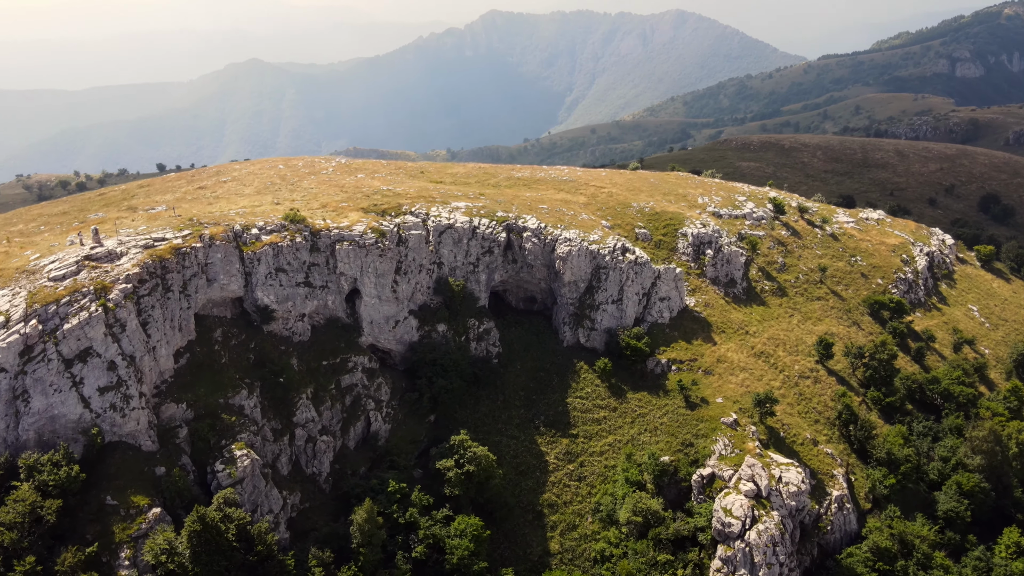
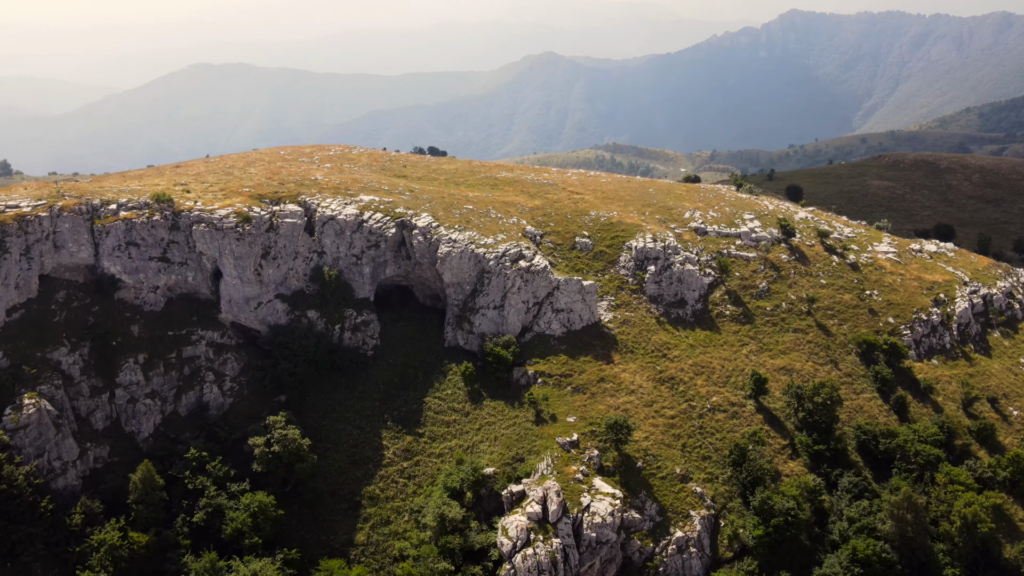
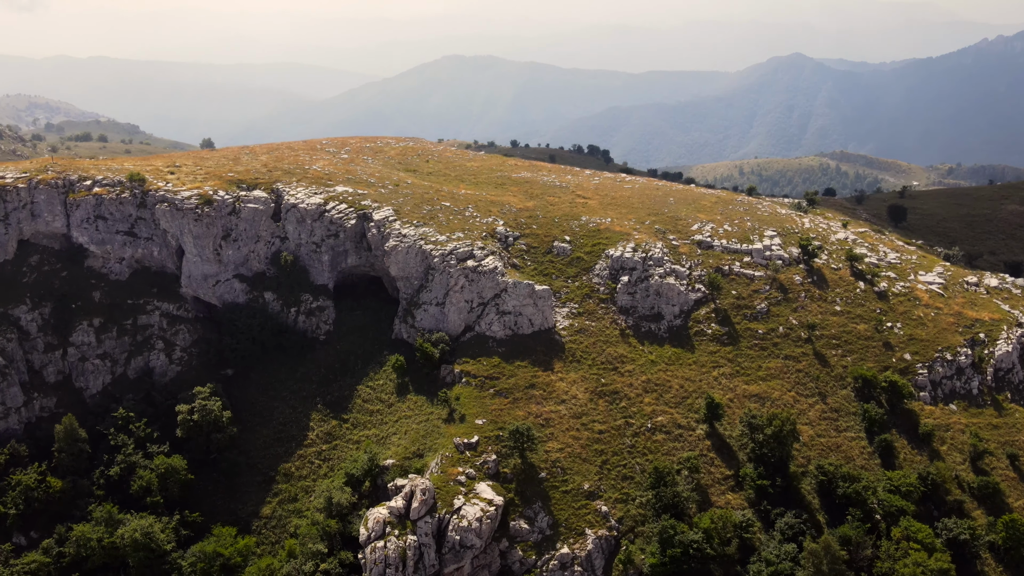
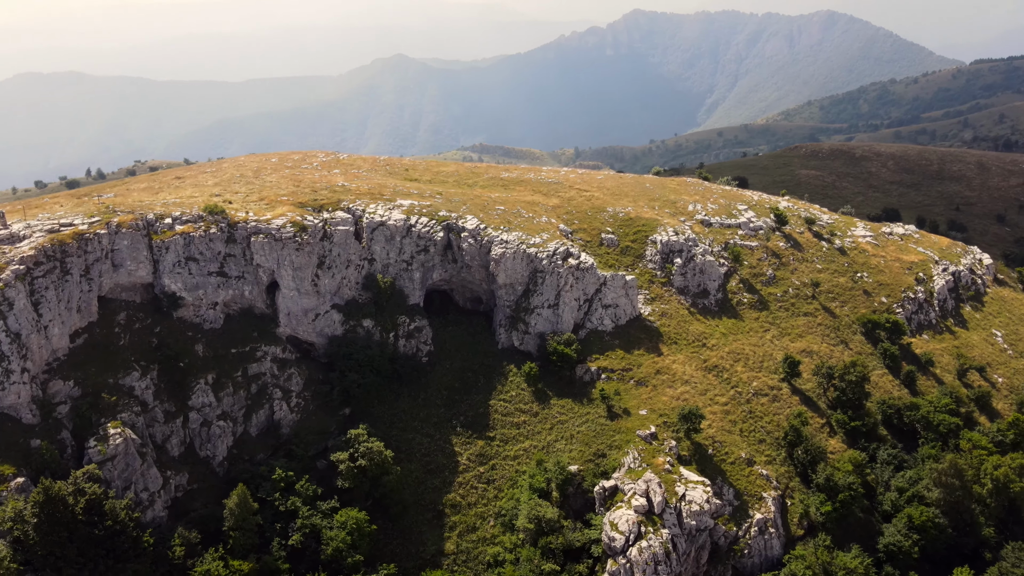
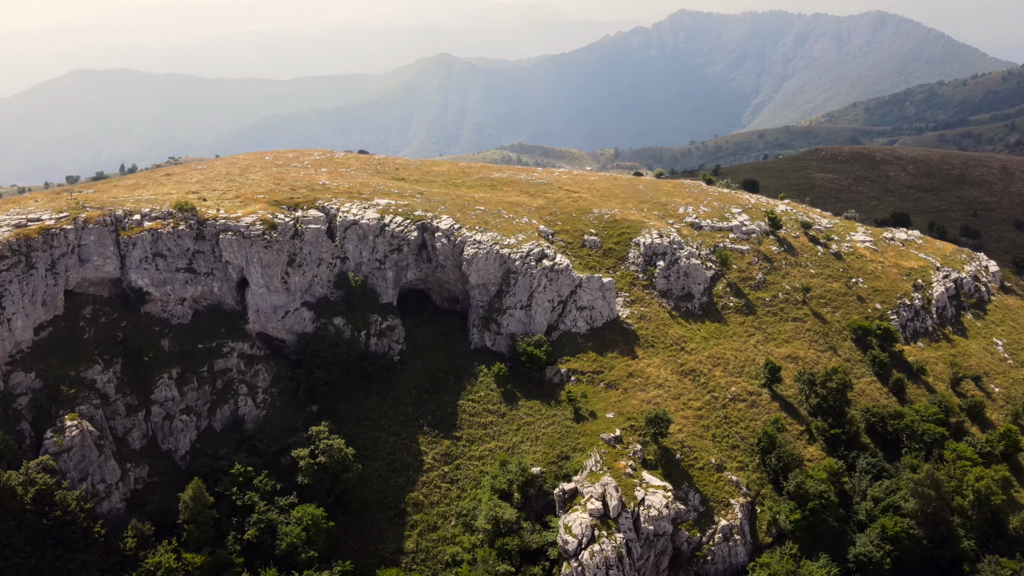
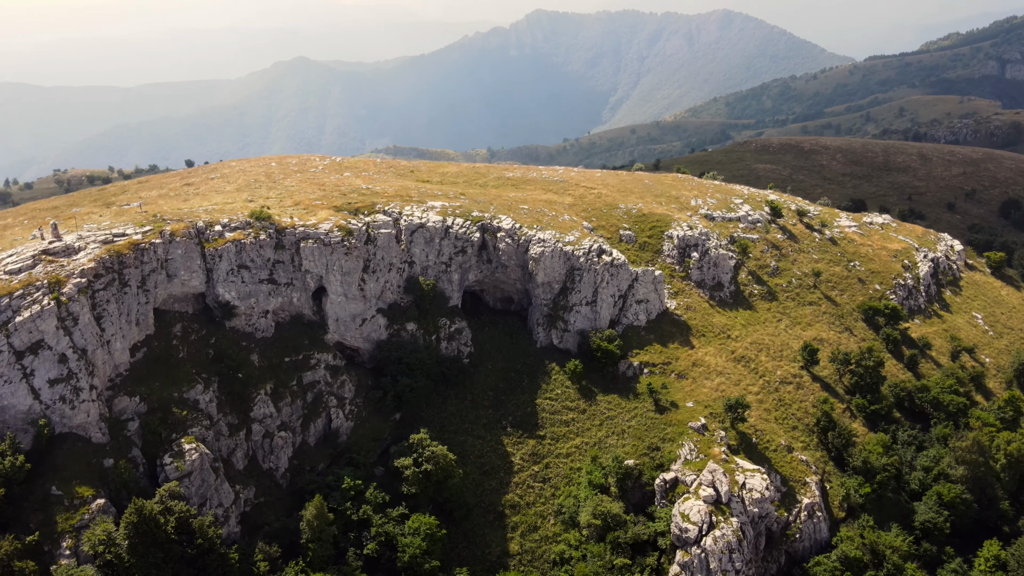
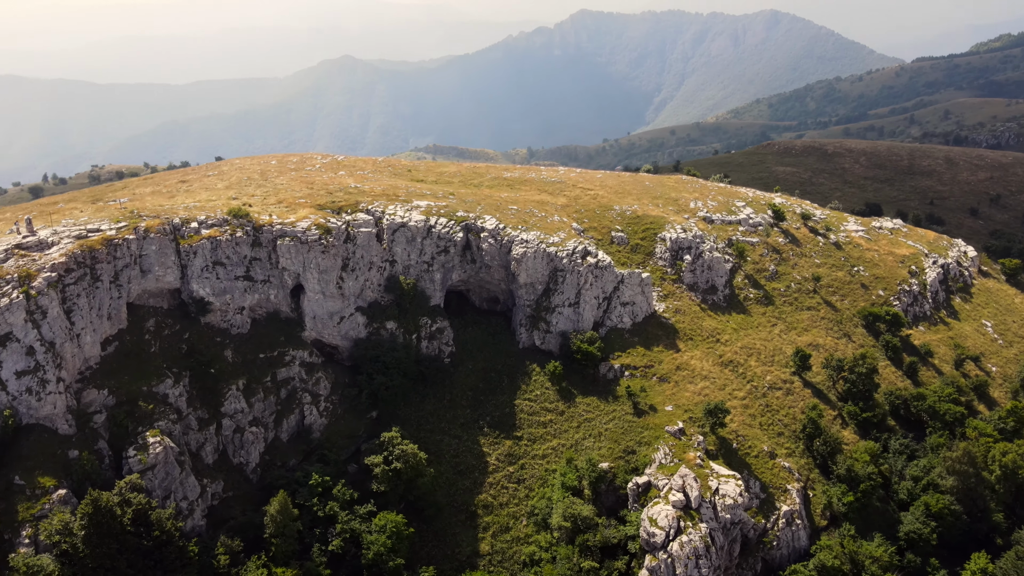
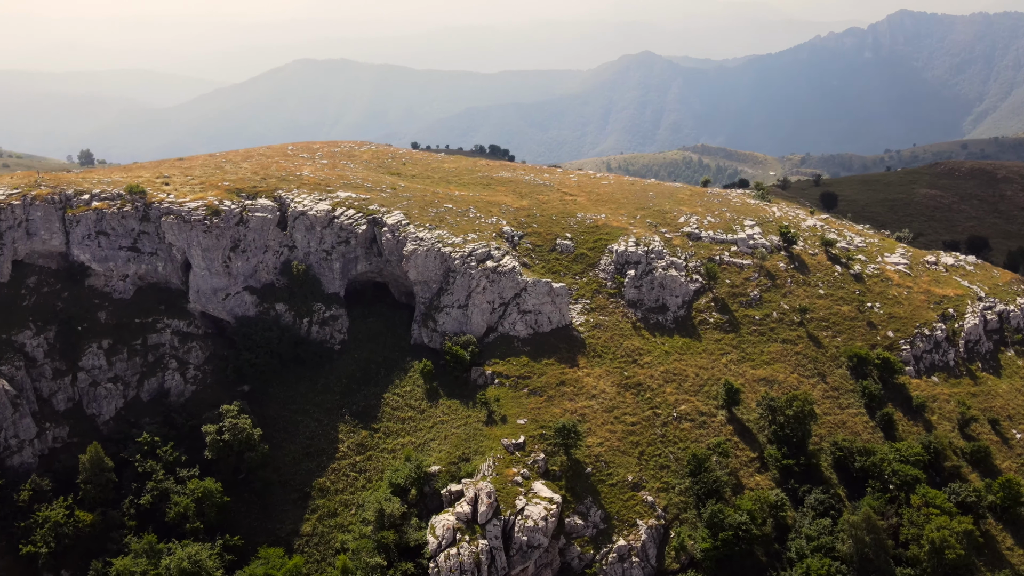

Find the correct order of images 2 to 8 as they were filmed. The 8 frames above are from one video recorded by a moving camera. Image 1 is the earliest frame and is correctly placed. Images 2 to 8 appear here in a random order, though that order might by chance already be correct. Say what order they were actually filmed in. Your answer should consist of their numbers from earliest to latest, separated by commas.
6, 7, 4, 5, 2, 8, 3
